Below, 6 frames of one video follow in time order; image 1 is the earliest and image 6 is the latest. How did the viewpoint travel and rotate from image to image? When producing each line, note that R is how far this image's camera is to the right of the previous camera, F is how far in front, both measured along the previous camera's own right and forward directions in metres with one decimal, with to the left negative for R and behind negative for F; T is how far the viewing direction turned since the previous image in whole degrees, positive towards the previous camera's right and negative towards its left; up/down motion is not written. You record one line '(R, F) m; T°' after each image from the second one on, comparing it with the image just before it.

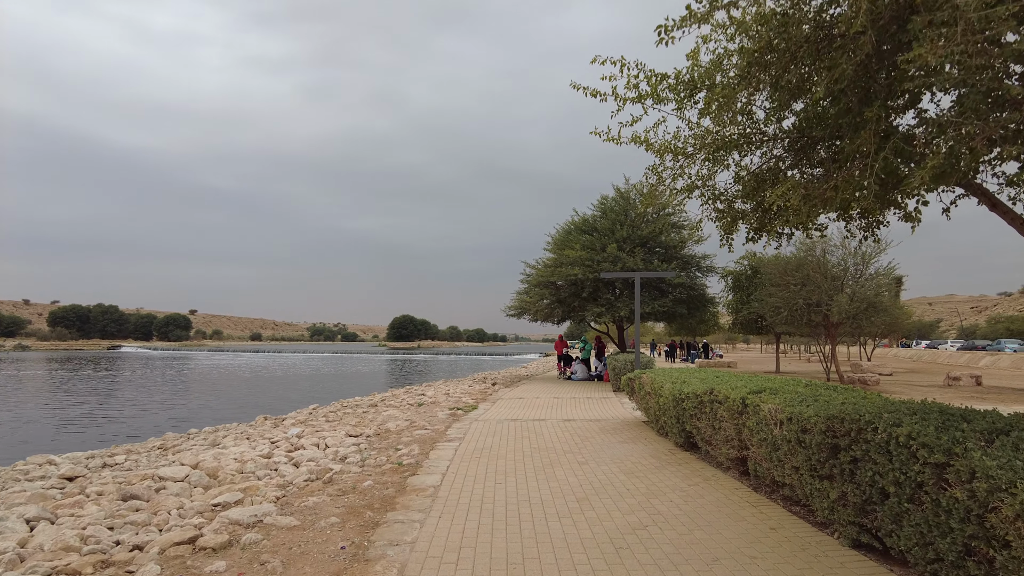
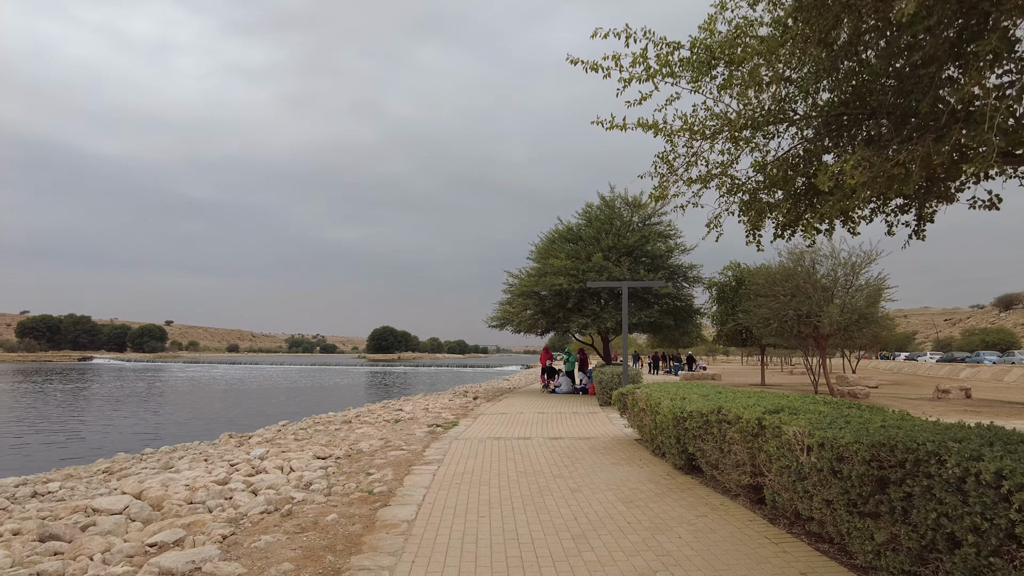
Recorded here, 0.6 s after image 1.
(0.0, +0.8) m; +2°
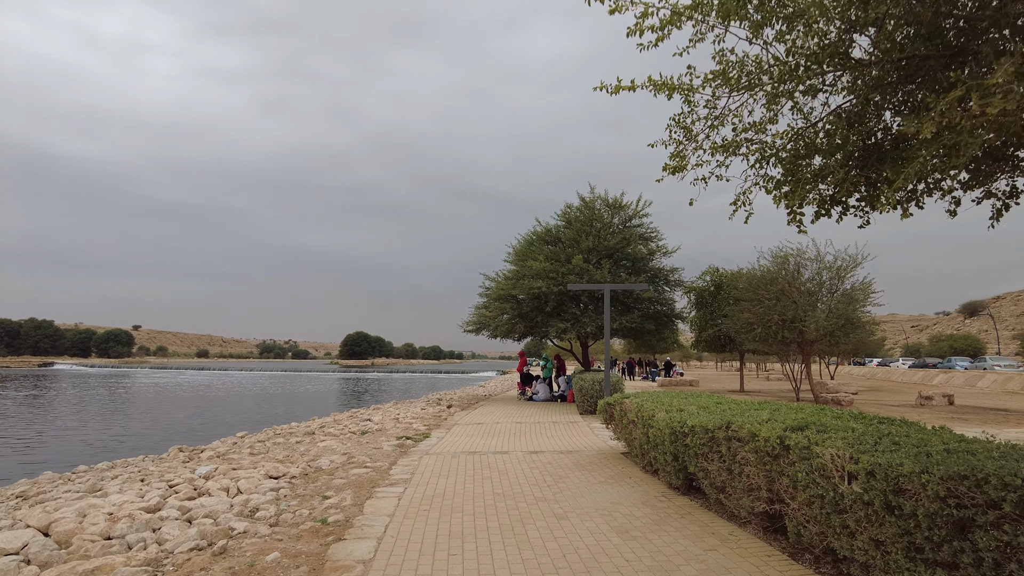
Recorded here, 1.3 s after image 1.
(0.0, +0.9) m; +2°
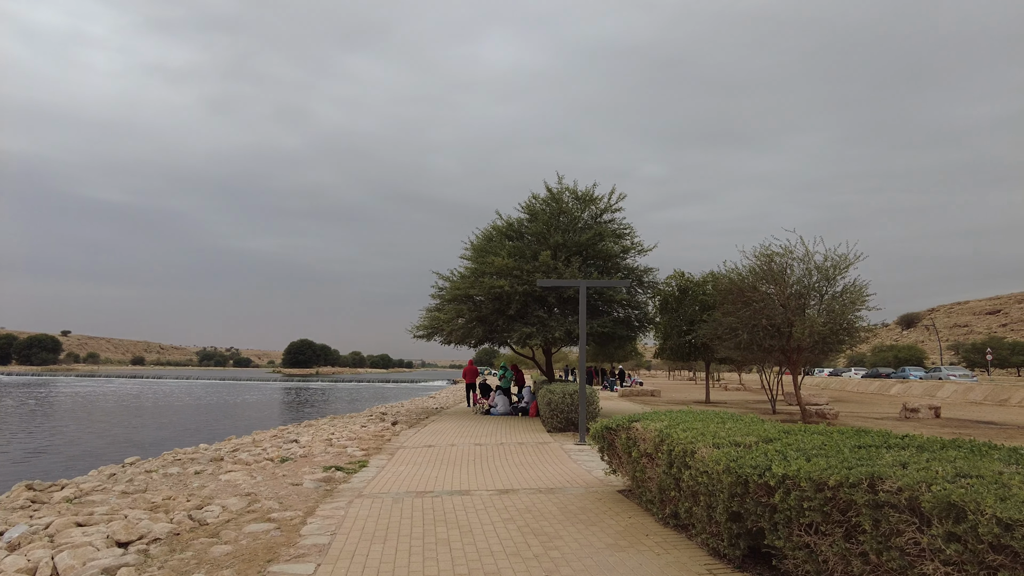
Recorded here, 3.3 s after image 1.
(-0.2, +2.6) m; +5°
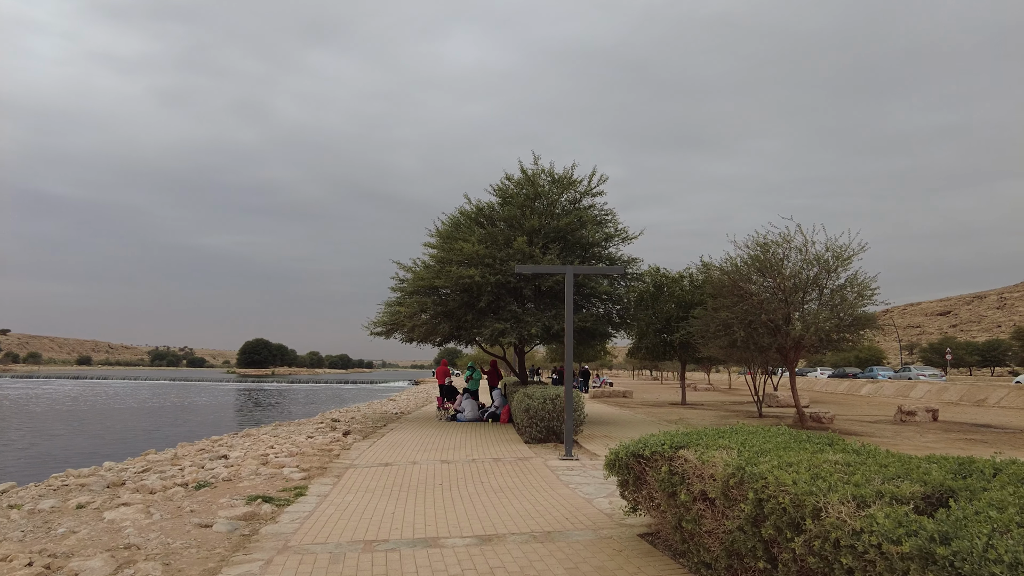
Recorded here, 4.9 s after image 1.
(-0.2, +2.2) m; +4°
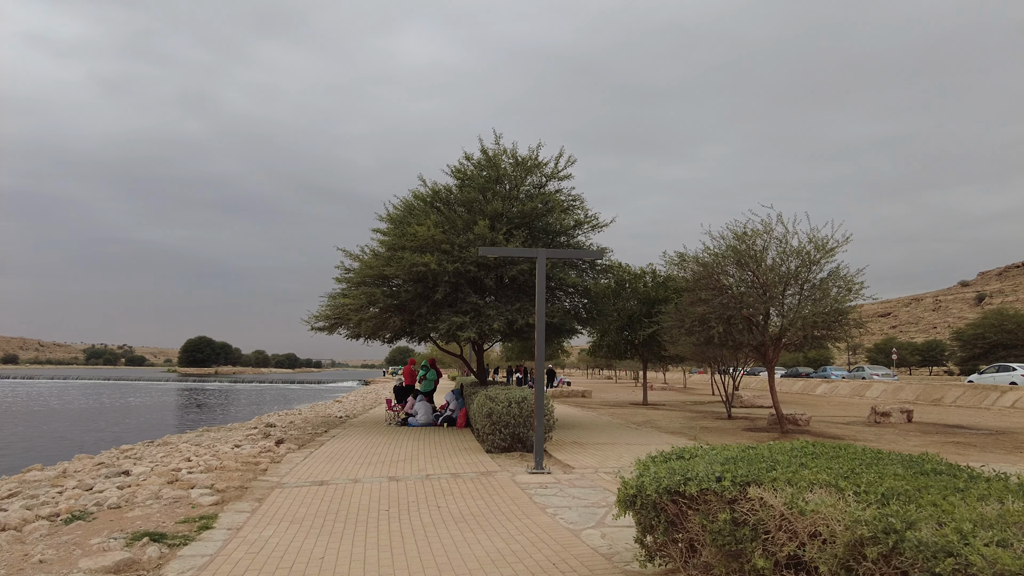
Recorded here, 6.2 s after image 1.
(-0.2, +1.7) m; +4°
